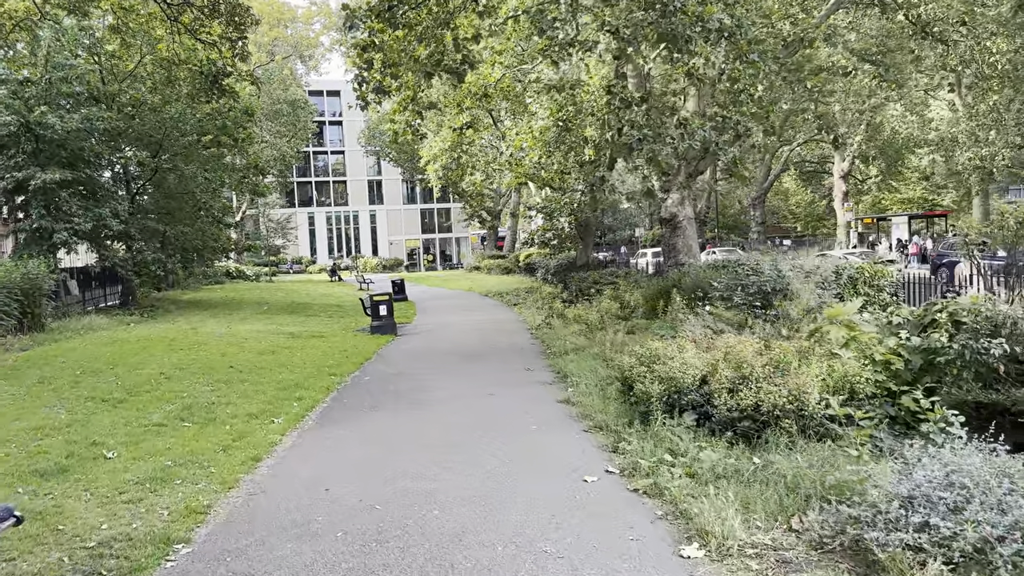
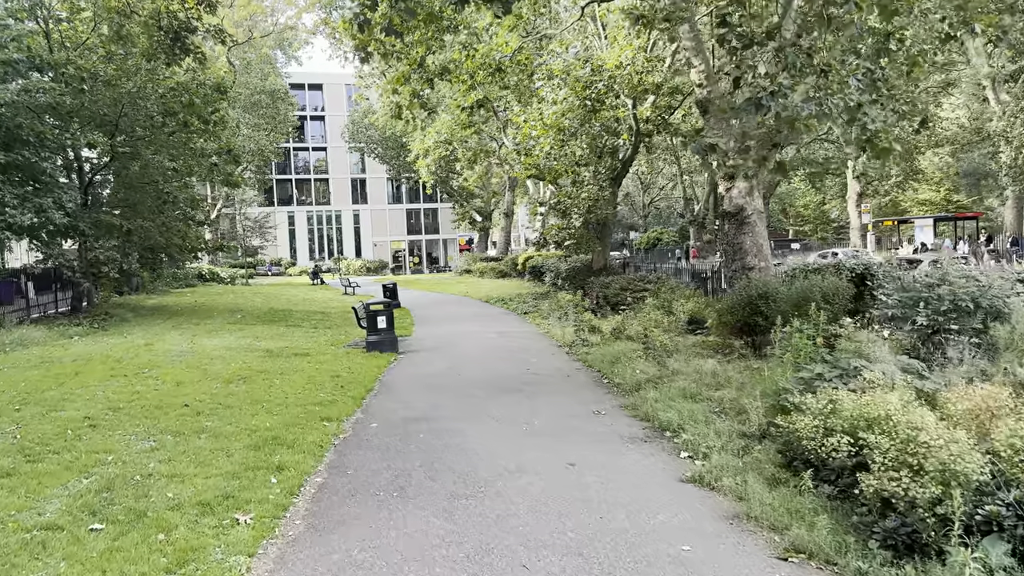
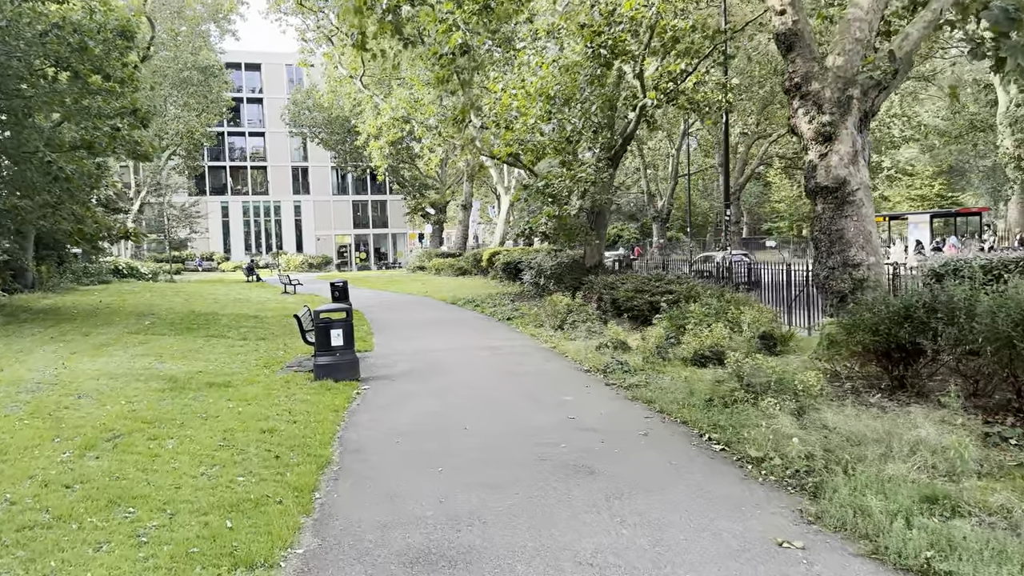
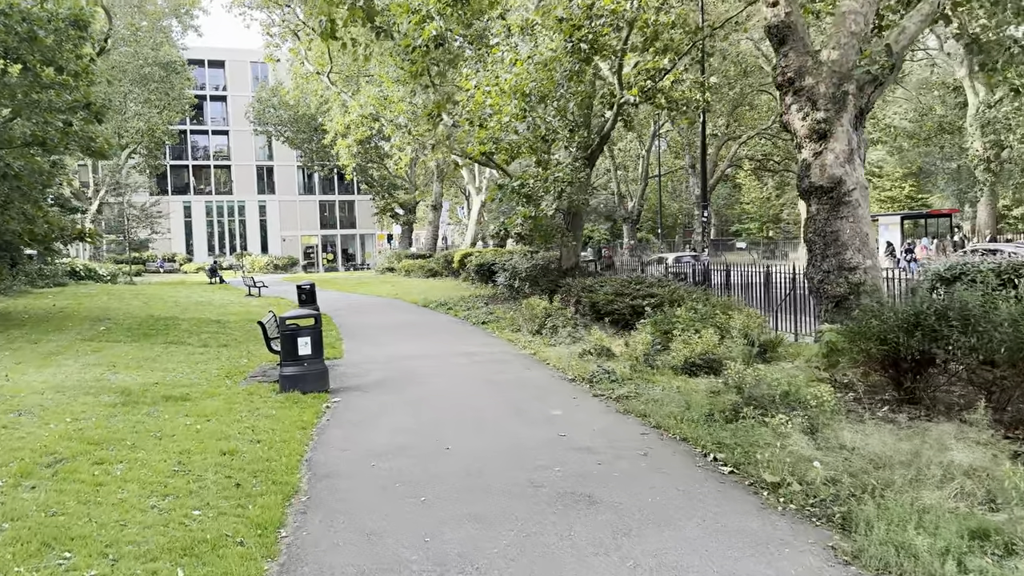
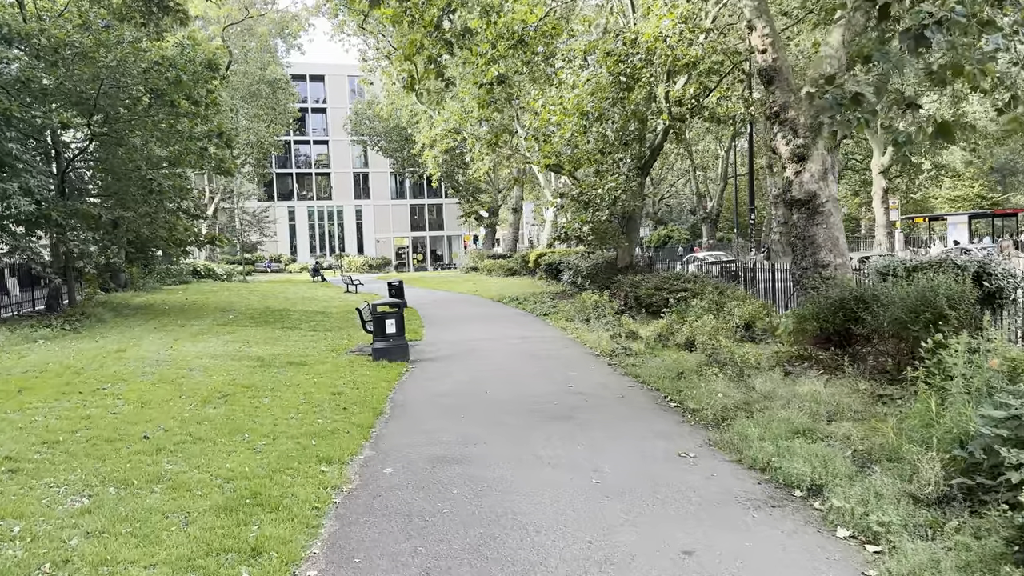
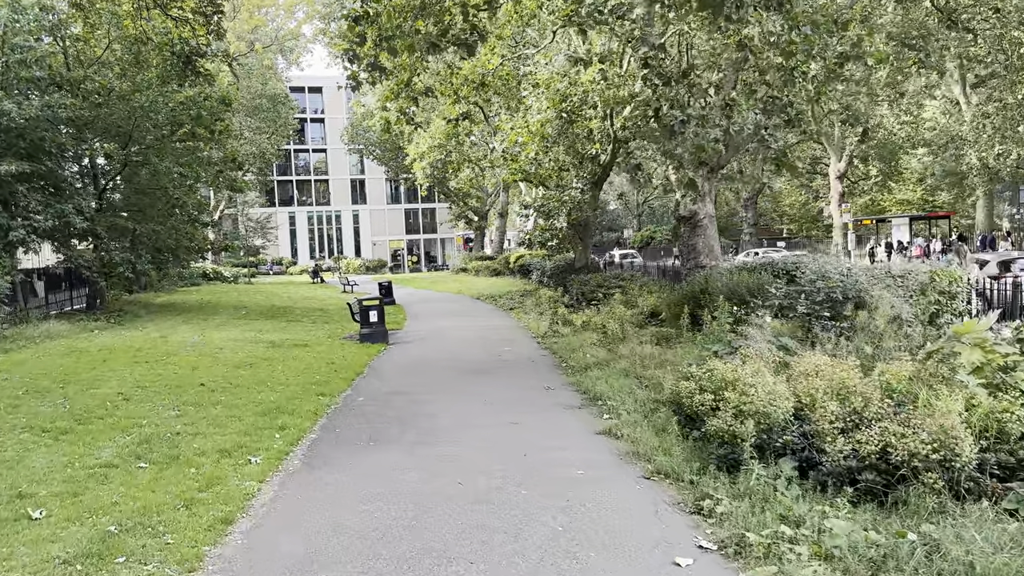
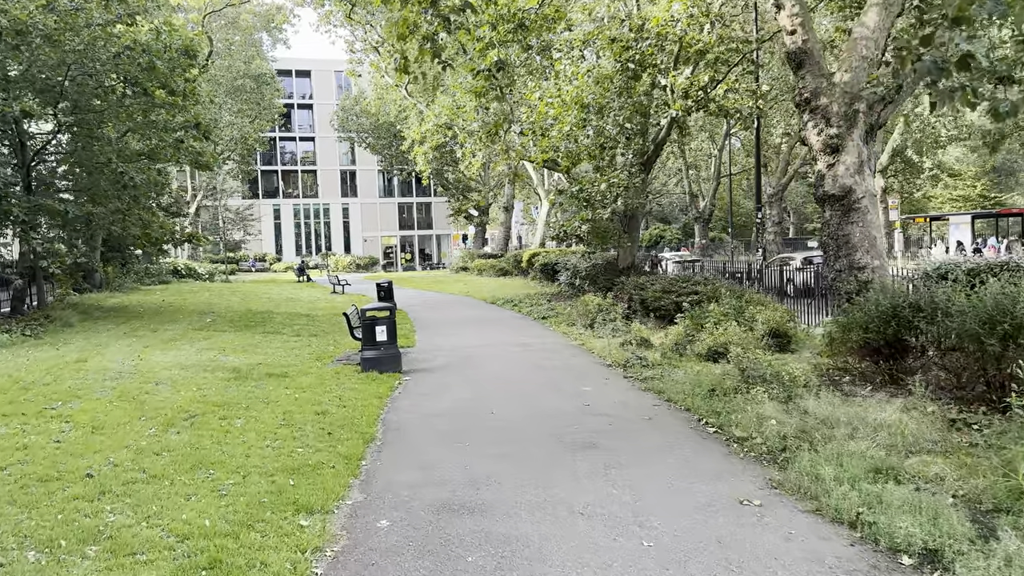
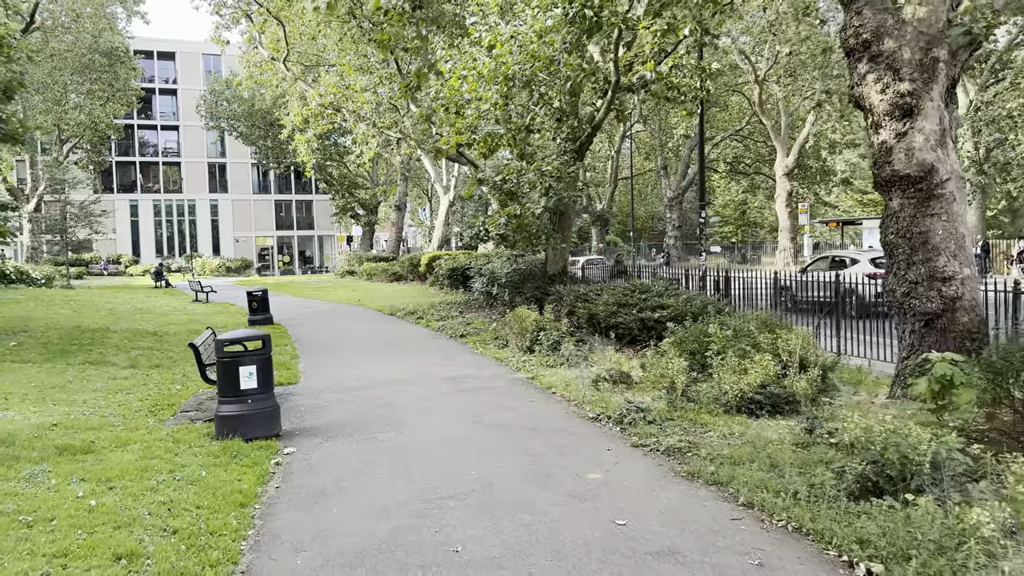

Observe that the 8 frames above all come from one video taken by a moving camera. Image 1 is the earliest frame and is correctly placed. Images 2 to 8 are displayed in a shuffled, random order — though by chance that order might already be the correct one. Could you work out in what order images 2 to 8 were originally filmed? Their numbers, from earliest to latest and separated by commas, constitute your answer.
6, 2, 5, 7, 3, 4, 8
